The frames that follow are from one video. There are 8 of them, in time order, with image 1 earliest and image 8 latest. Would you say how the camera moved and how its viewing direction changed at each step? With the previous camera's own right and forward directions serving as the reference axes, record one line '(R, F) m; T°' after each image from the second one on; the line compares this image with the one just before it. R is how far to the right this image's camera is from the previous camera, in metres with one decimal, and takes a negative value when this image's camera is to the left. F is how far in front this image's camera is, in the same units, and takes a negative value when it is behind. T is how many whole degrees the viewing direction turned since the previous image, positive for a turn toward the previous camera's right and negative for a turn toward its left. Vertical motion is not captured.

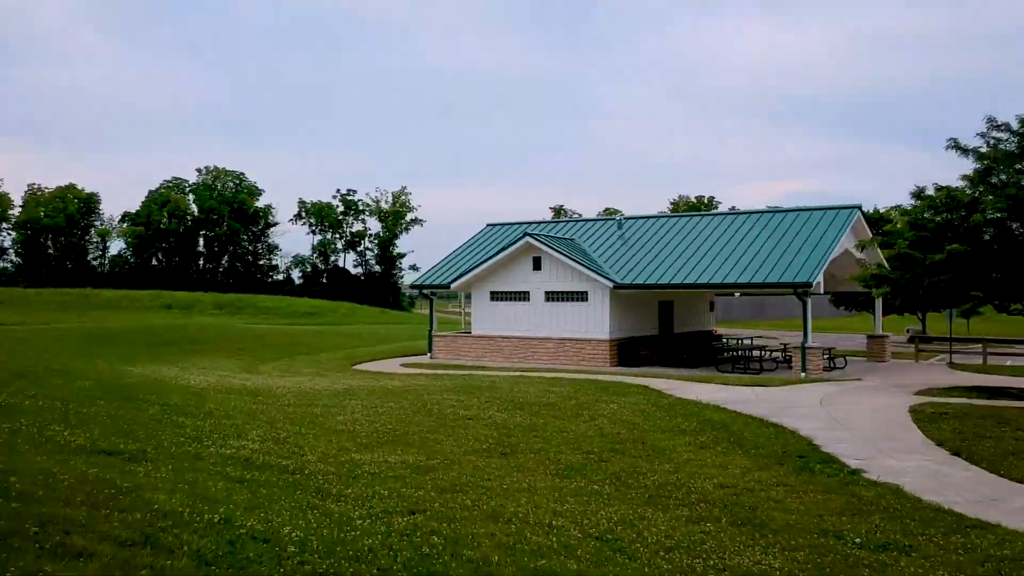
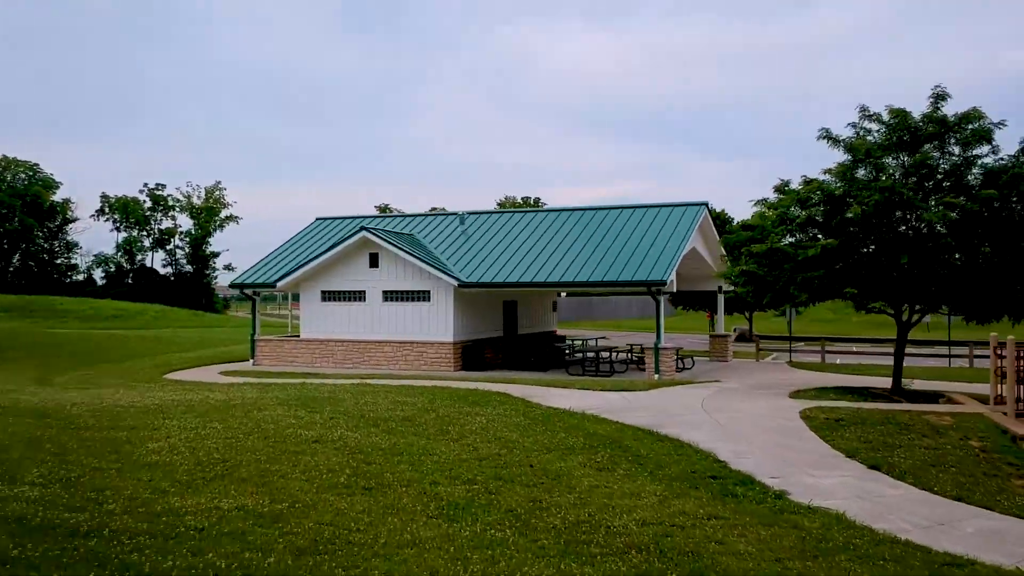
(-0.5, +2.5) m; +12°
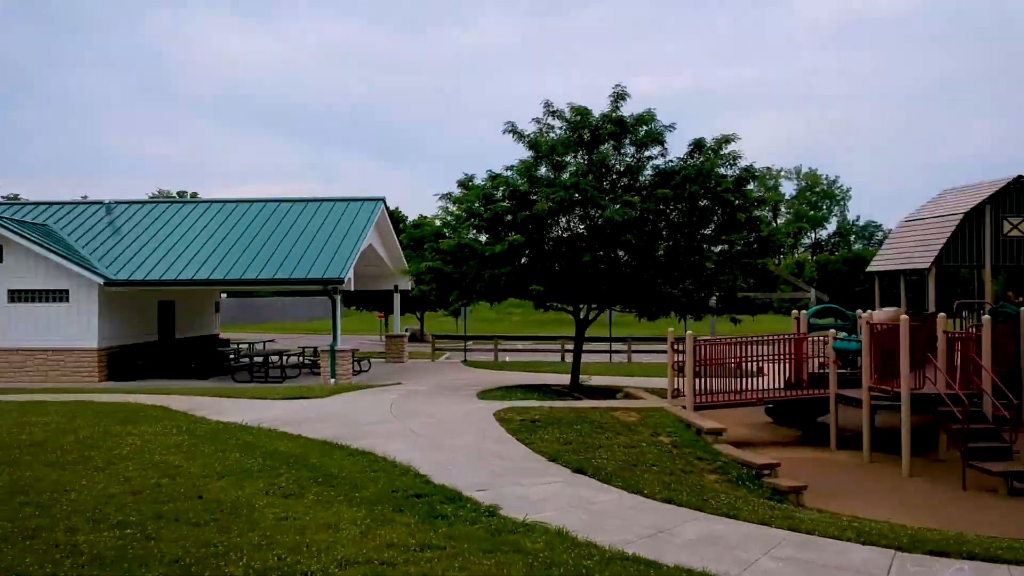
(-0.1, +1.7) m; +22°
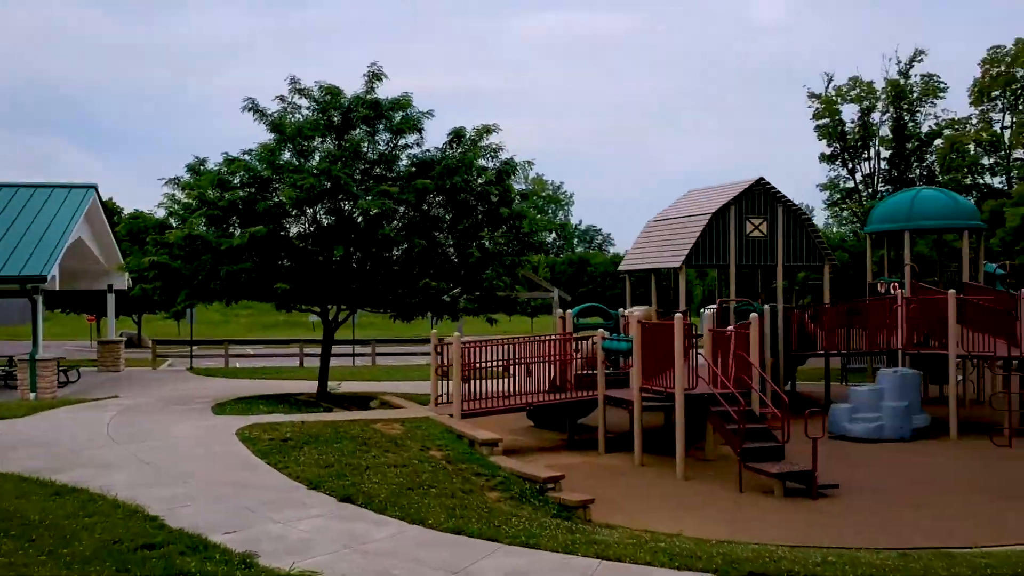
(-0.2, +1.3) m; +18°
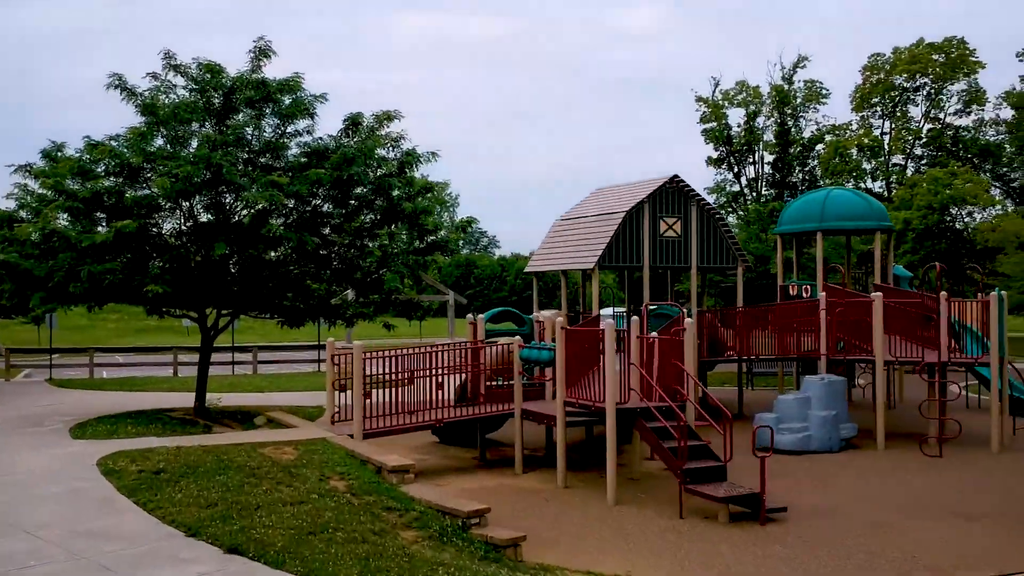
(-0.3, +1.3) m; +8°
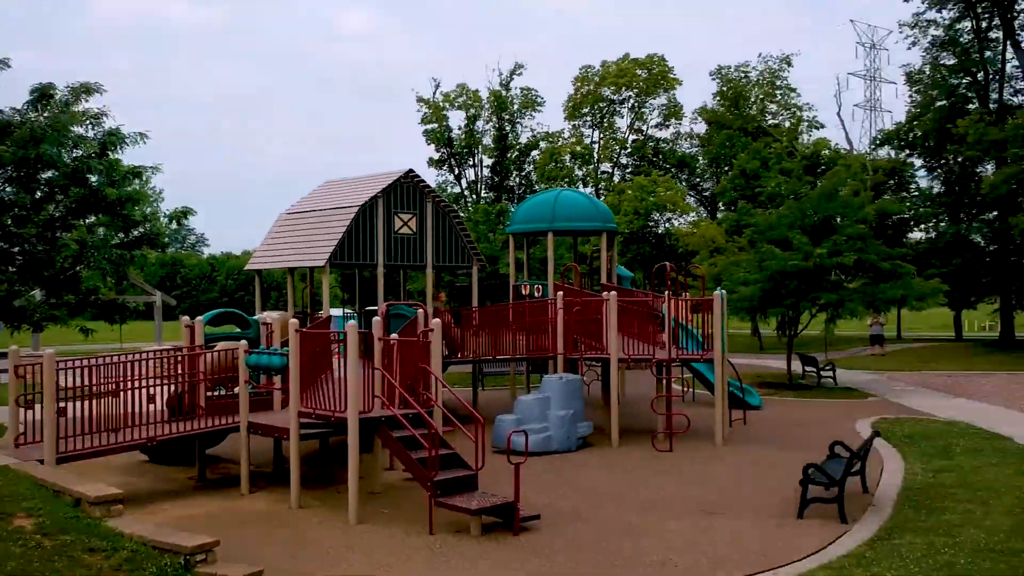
(-0.2, +0.8) m; +19°
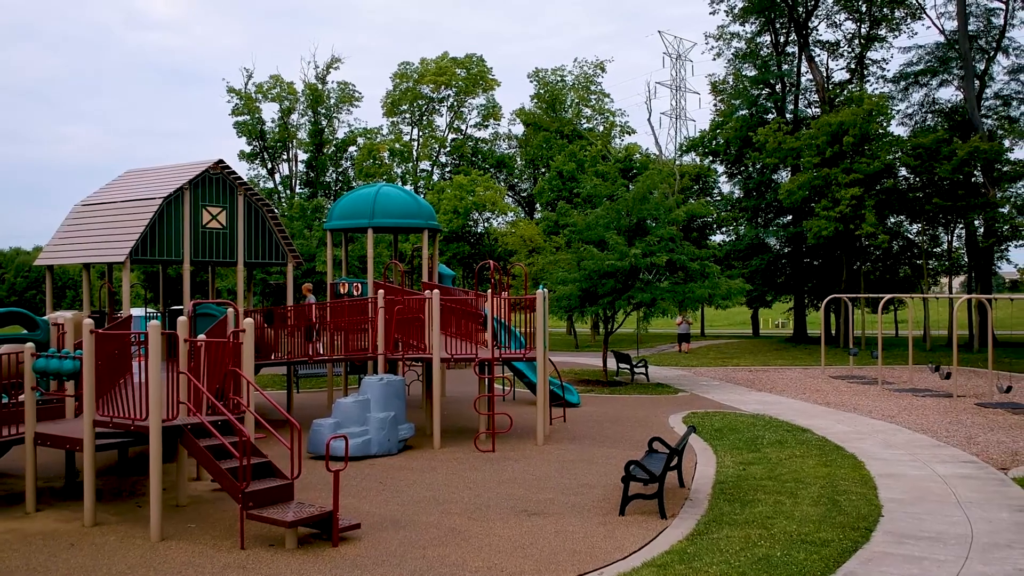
(0.0, +0.3) m; +12°
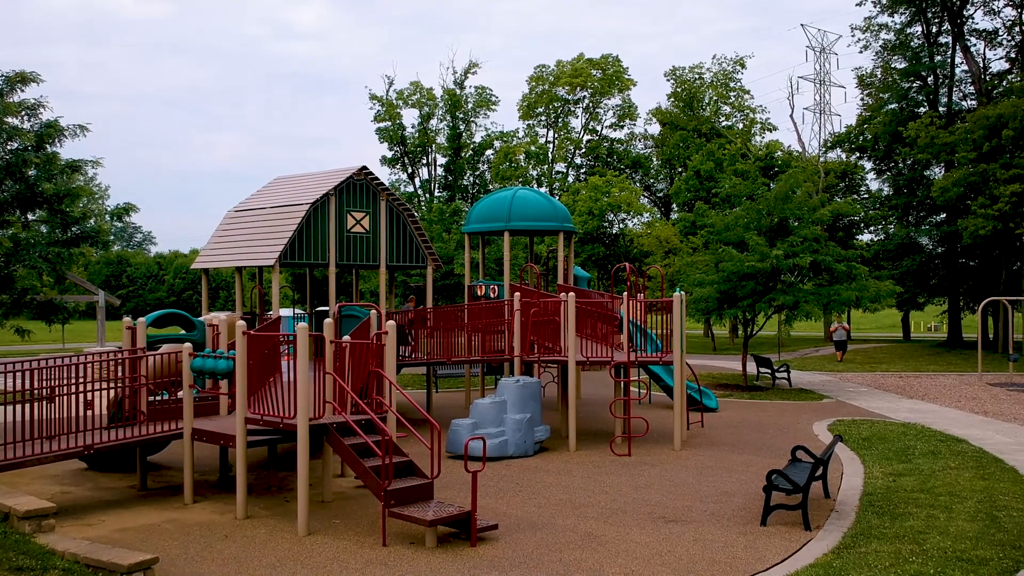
(0.0, 0.0) m; -9°
